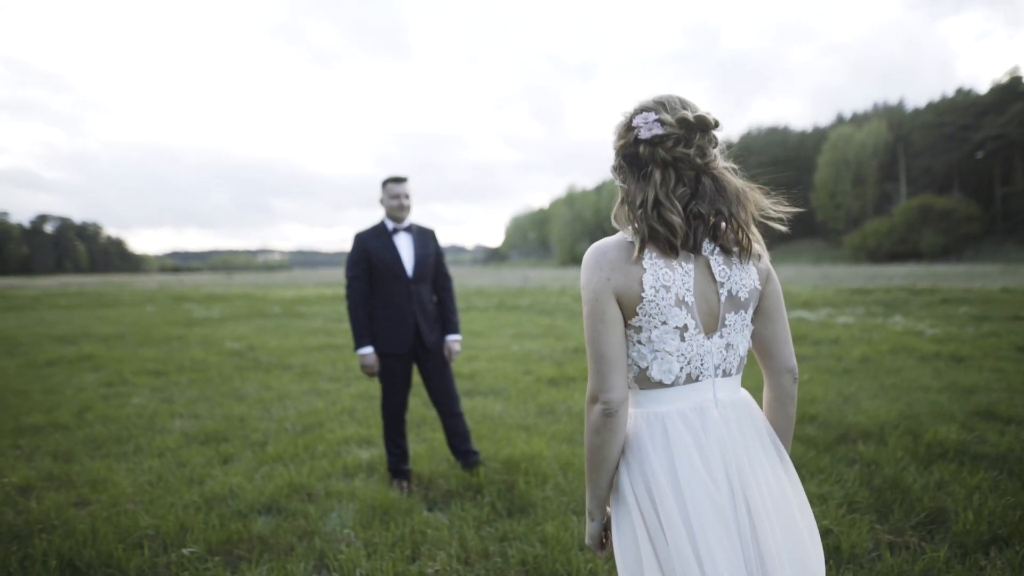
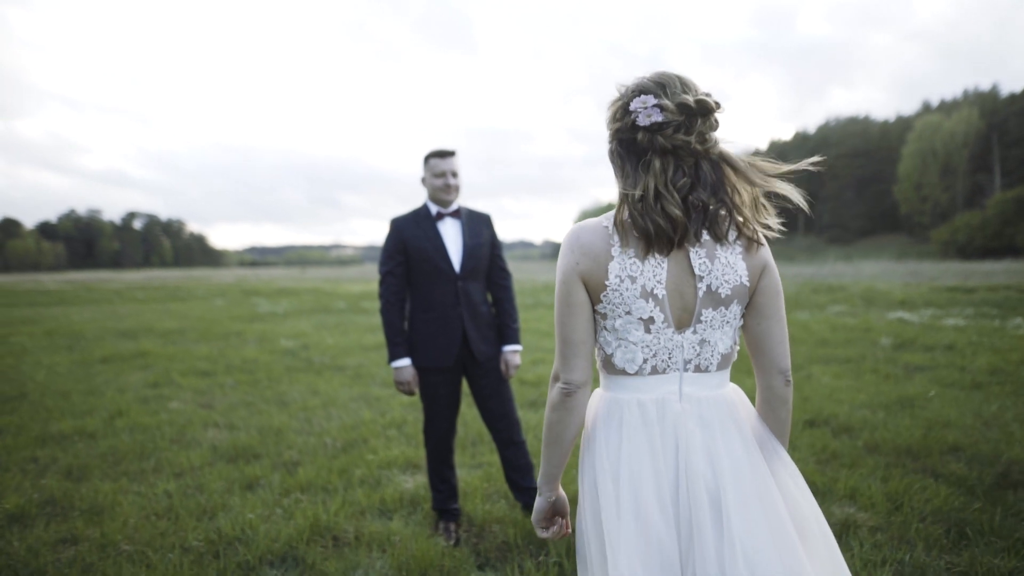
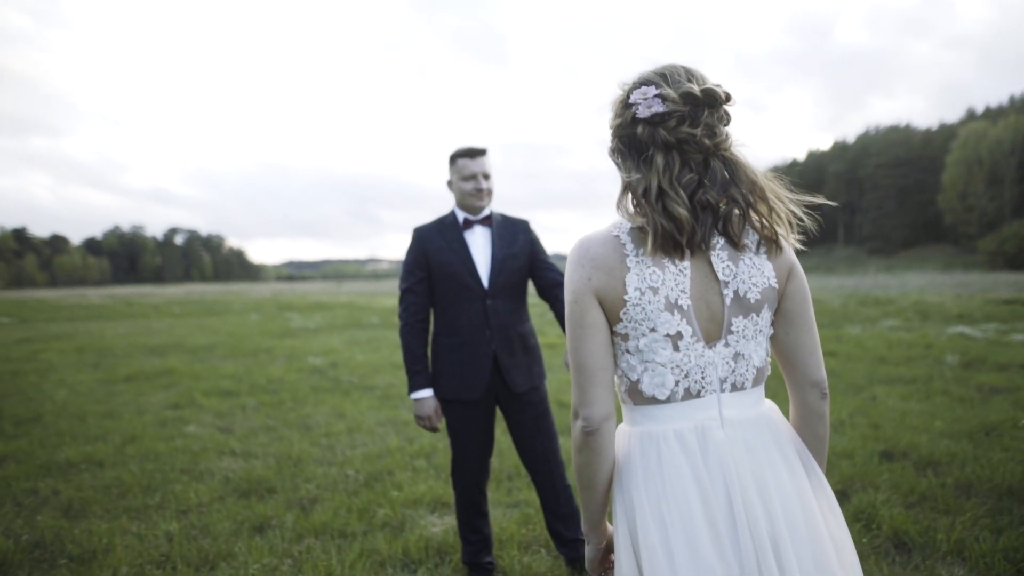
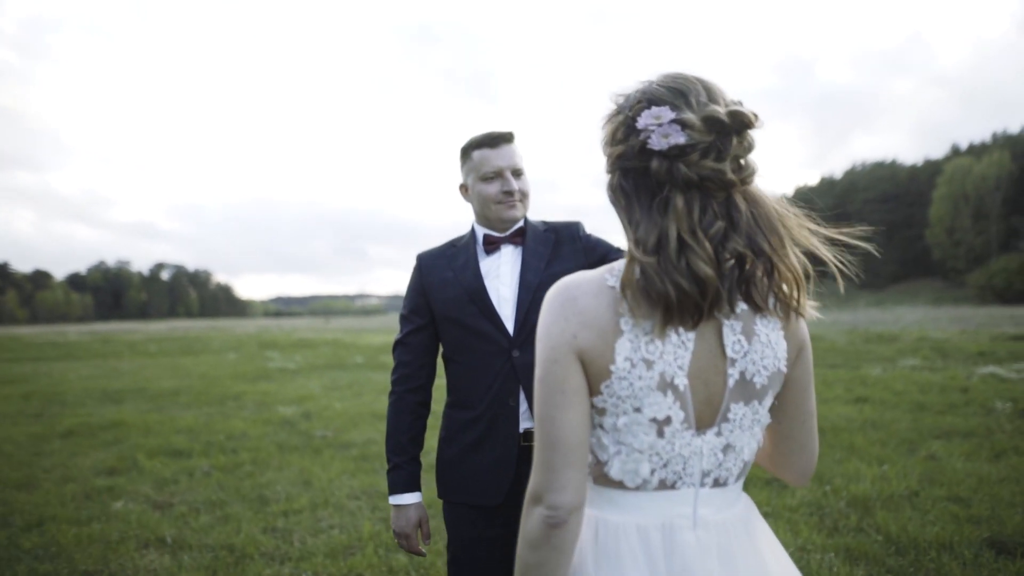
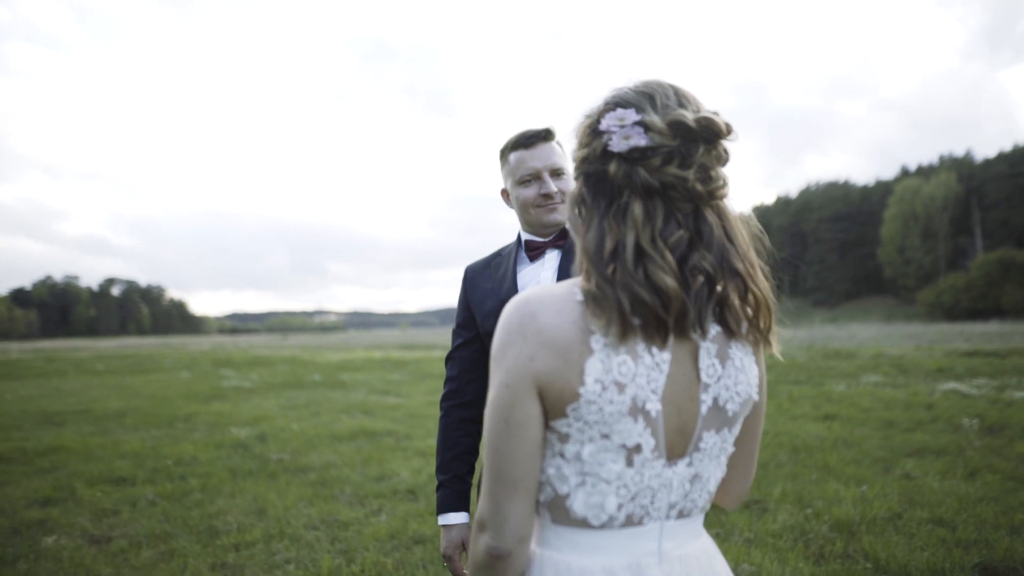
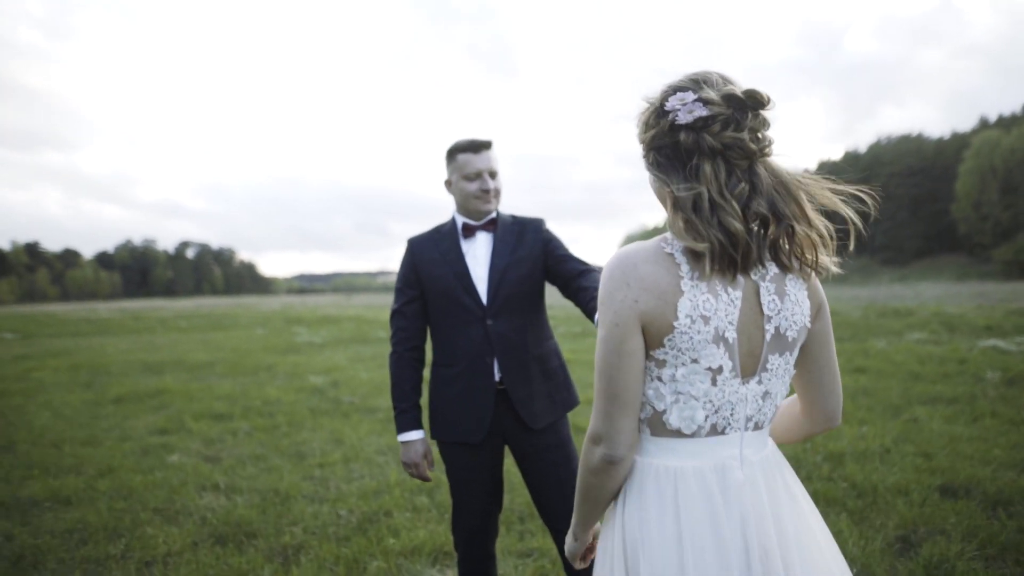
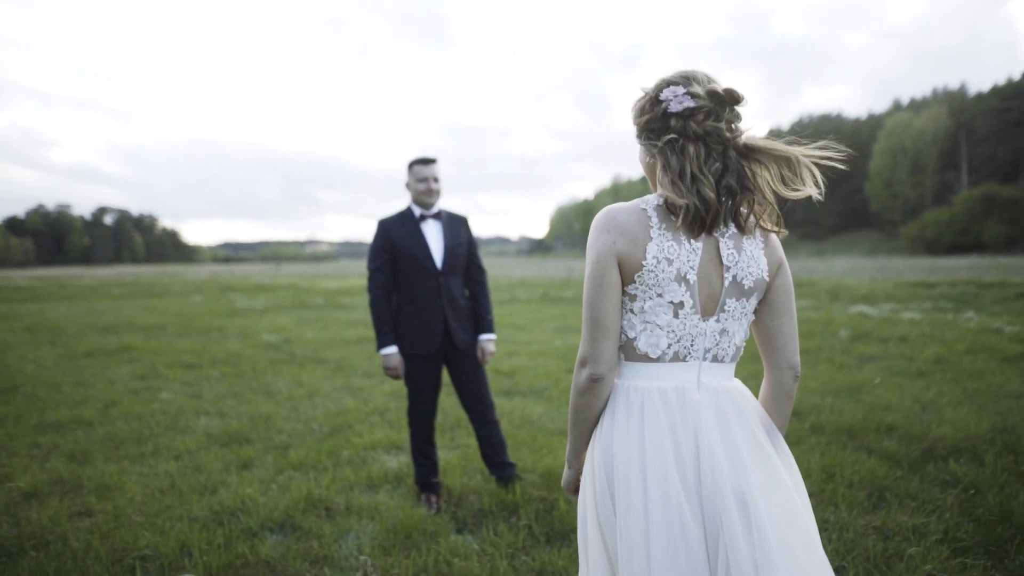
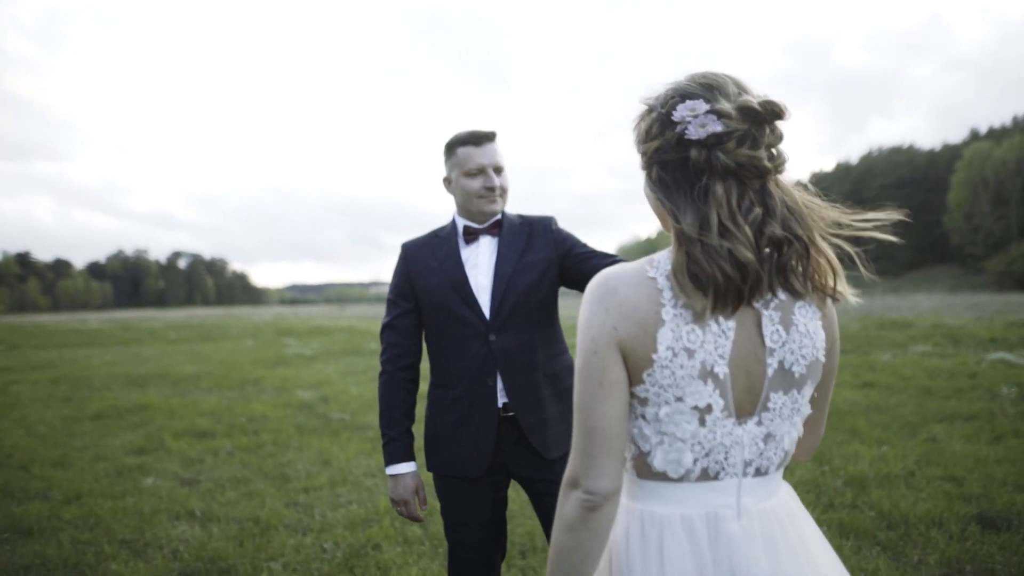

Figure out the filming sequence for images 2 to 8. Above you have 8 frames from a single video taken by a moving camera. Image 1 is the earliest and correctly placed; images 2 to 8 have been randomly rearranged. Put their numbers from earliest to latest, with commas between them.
7, 2, 3, 6, 8, 4, 5
